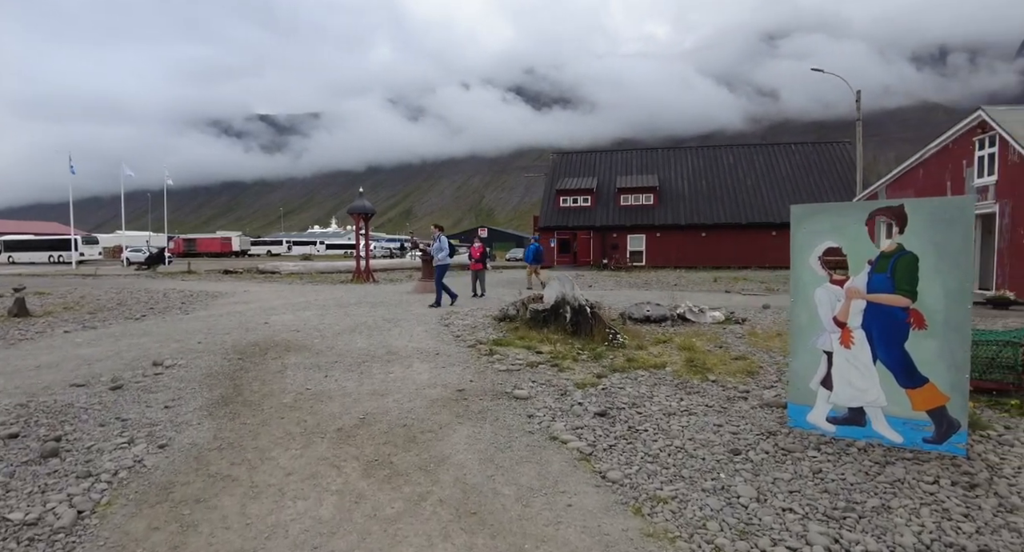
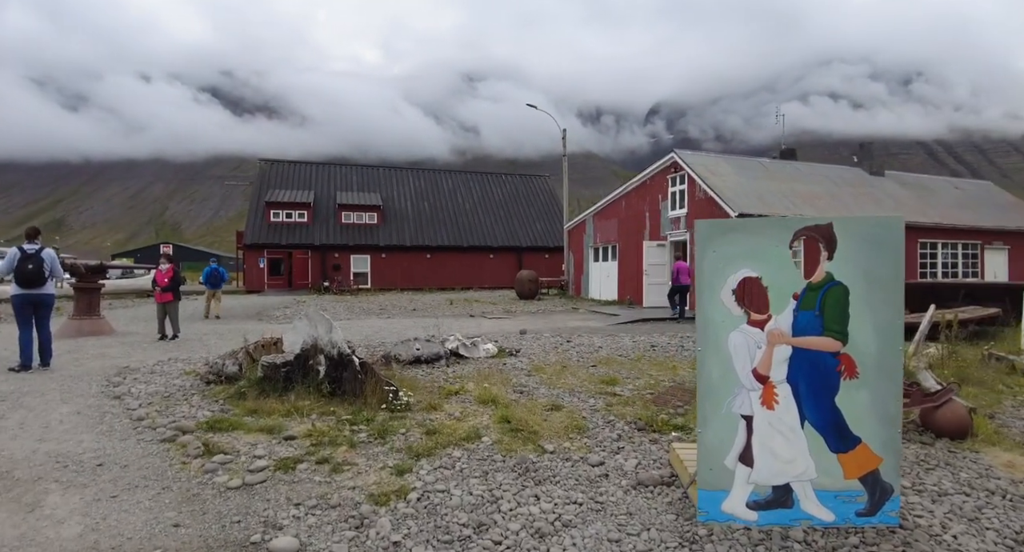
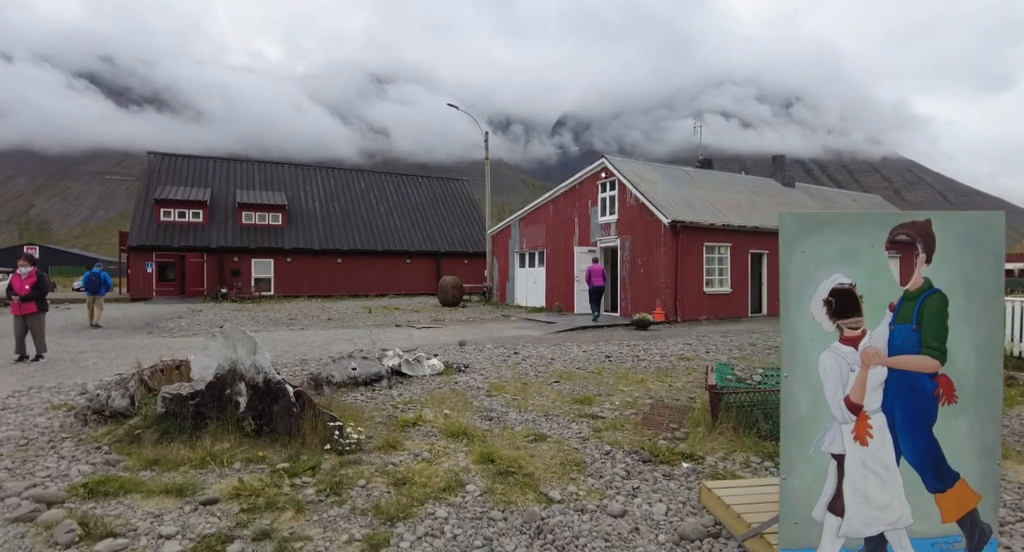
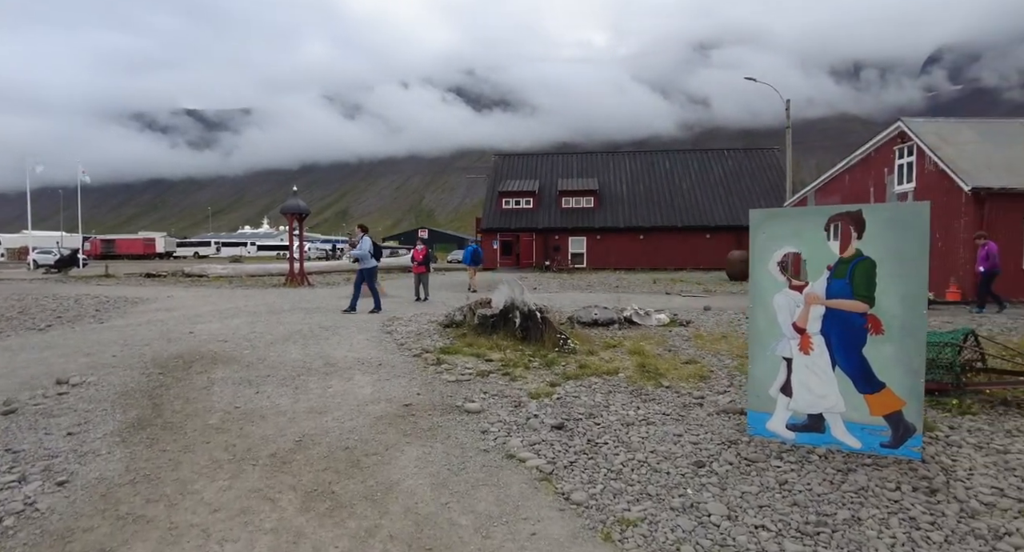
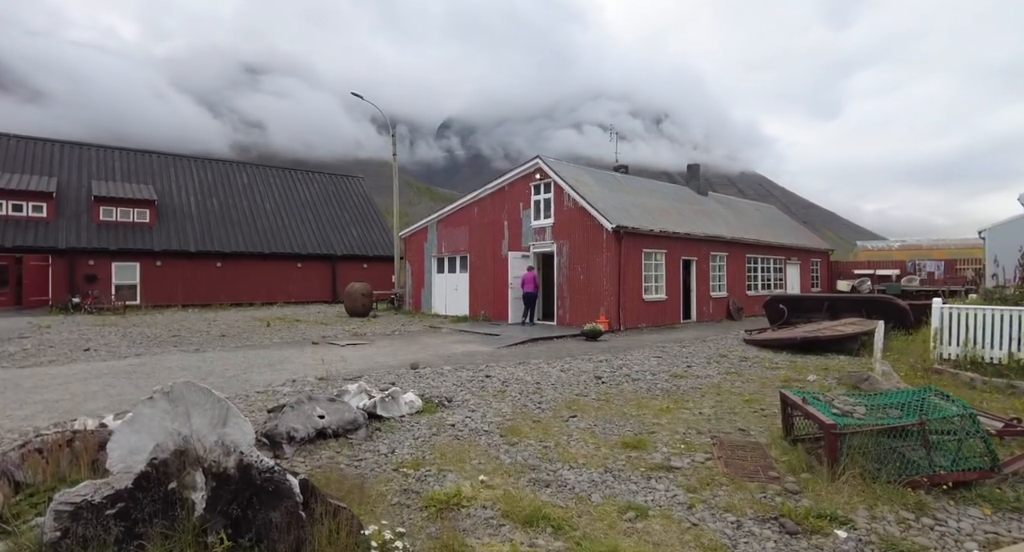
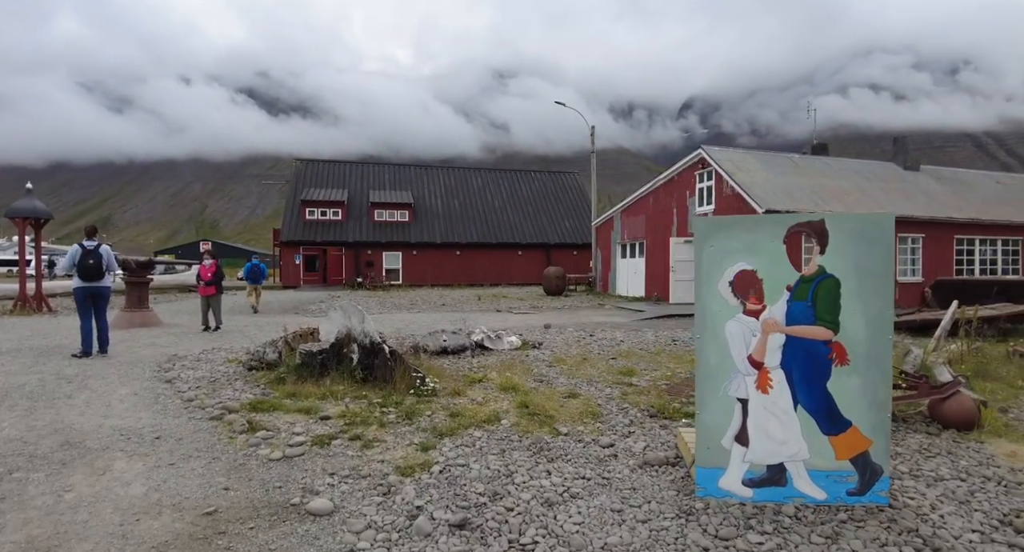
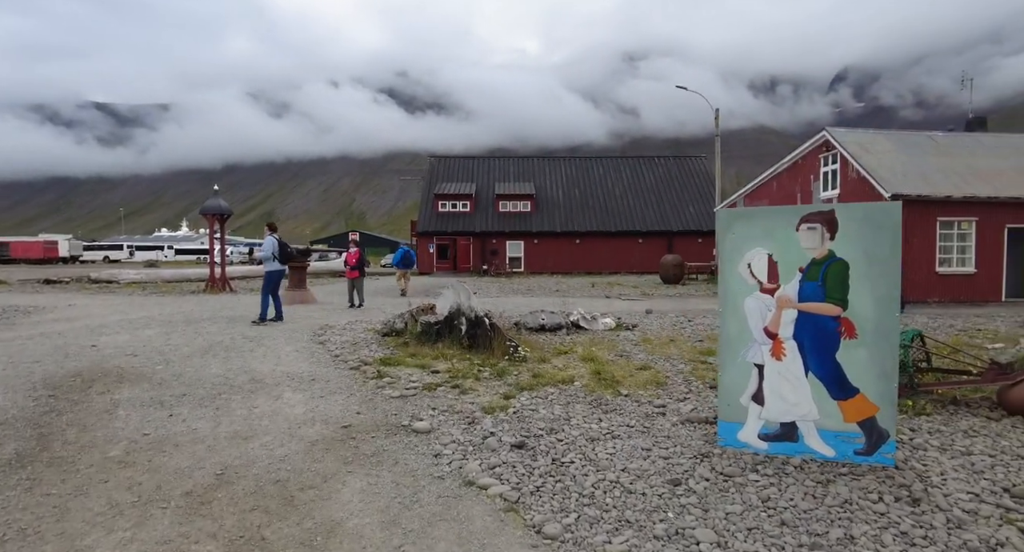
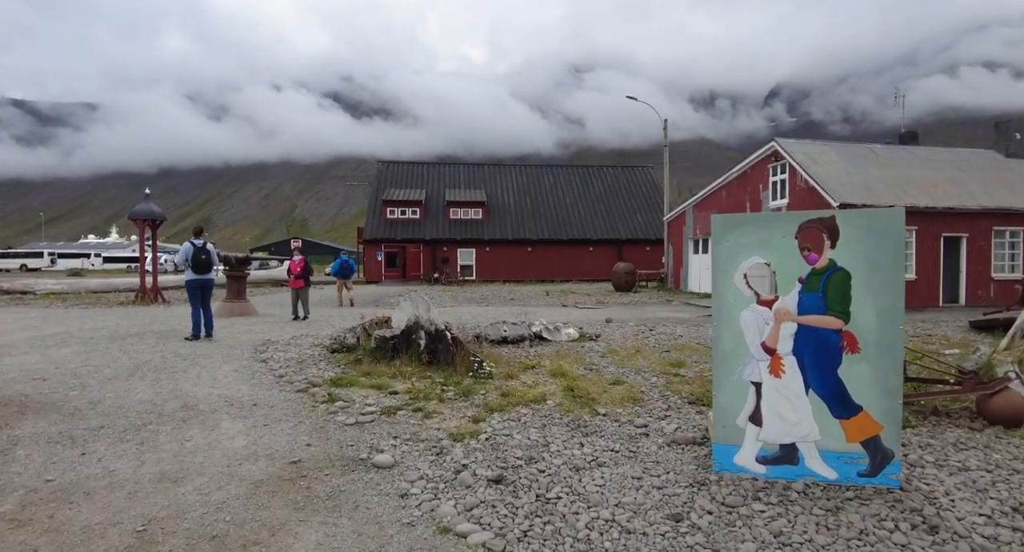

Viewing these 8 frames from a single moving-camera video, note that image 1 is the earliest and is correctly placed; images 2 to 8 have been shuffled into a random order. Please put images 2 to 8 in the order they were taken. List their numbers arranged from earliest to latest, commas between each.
4, 7, 8, 6, 2, 3, 5
